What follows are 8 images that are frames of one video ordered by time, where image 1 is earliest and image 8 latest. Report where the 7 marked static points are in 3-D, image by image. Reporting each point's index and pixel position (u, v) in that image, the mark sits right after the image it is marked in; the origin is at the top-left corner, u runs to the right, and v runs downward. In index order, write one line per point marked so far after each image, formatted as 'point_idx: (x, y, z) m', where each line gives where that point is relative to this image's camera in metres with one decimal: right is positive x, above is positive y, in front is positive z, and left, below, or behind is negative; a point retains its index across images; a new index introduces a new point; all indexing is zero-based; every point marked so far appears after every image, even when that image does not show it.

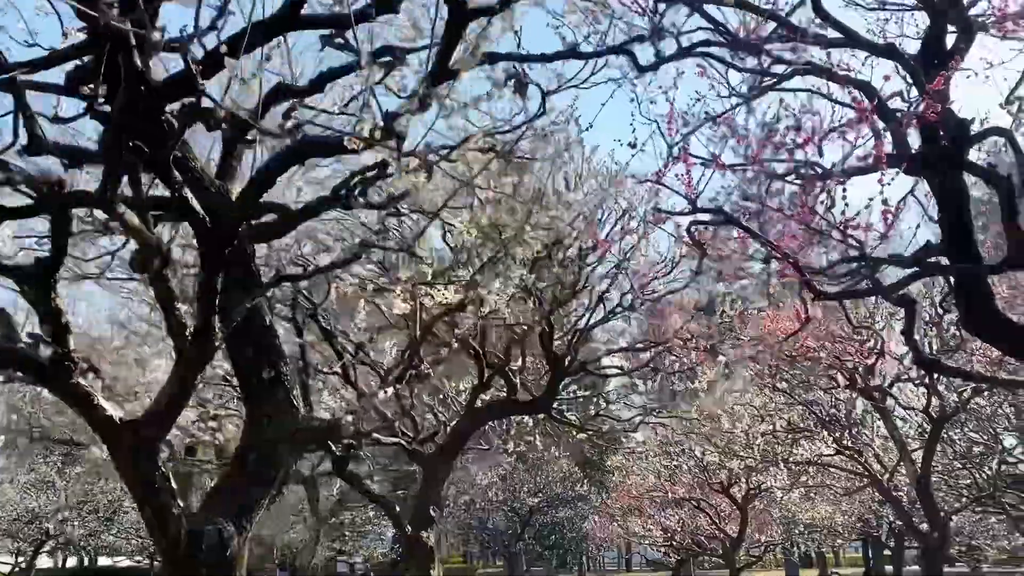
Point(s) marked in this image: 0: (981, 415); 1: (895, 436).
0: (+6.7, -1.8, +12.4) m
1: (+5.5, -2.1, +12.6) m
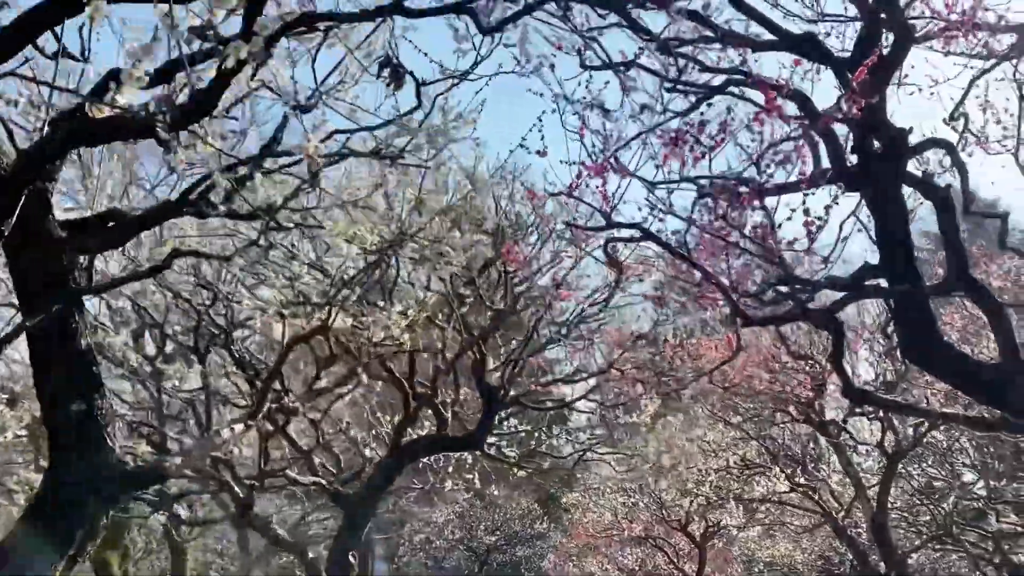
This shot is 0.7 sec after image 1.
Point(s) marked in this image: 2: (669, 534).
0: (+5.9, -2.2, +12.0) m
1: (+4.7, -2.6, +12.2) m
2: (+3.7, -5.7, +20.1) m
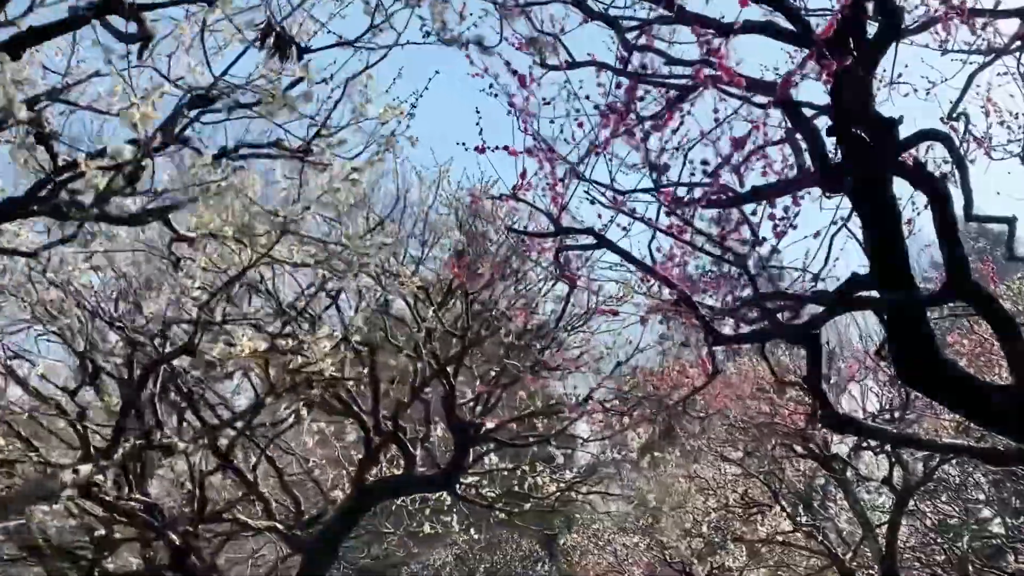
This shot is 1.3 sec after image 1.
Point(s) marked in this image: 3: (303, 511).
0: (+5.7, -2.5, +11.2) m
1: (+4.5, -2.9, +11.4) m
2: (+3.6, -6.3, +19.2) m
3: (-1.9, -2.1, +8.0) m
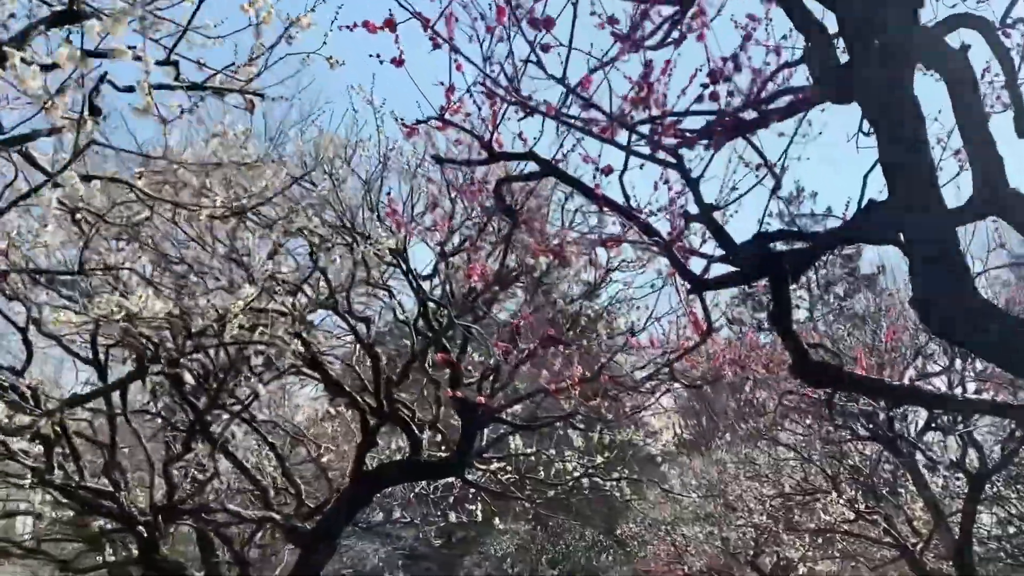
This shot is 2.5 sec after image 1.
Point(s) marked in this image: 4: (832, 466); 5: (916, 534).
0: (+6.0, -2.1, +10.1) m
1: (+4.9, -2.5, +10.4) m
2: (+4.7, -5.9, +18.2) m
3: (-1.8, -1.8, +7.5) m
4: (+4.2, -2.3, +11.4) m
5: (+5.3, -3.2, +11.4) m
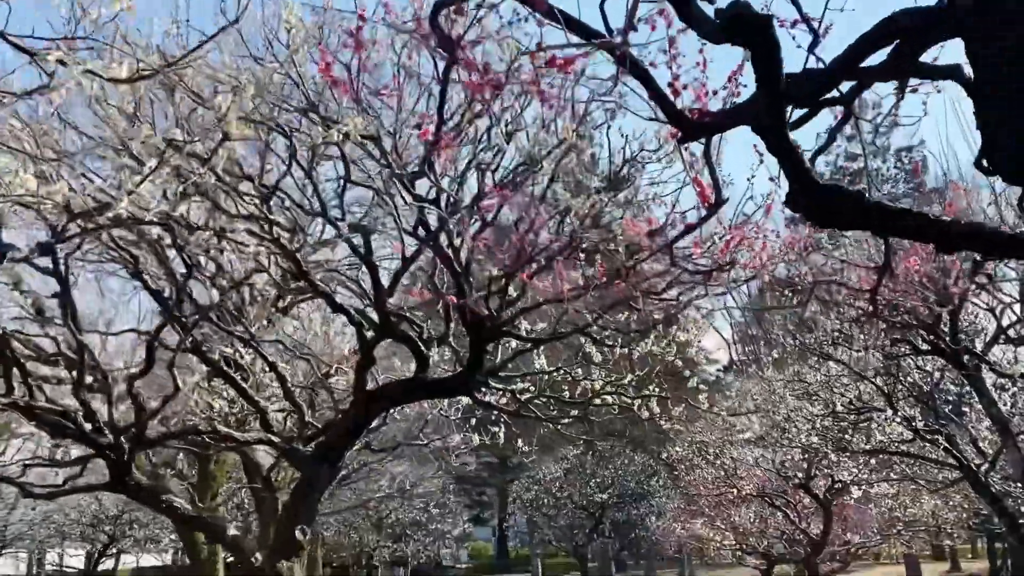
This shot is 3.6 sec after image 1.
0: (+6.3, -1.0, +9.1) m
1: (+5.2, -1.4, +9.5) m
2: (+5.6, -4.1, +17.6) m
3: (-1.7, -1.1, +7.0) m
4: (+4.6, -1.1, +10.6) m
5: (+5.7, -2.0, +10.5) m
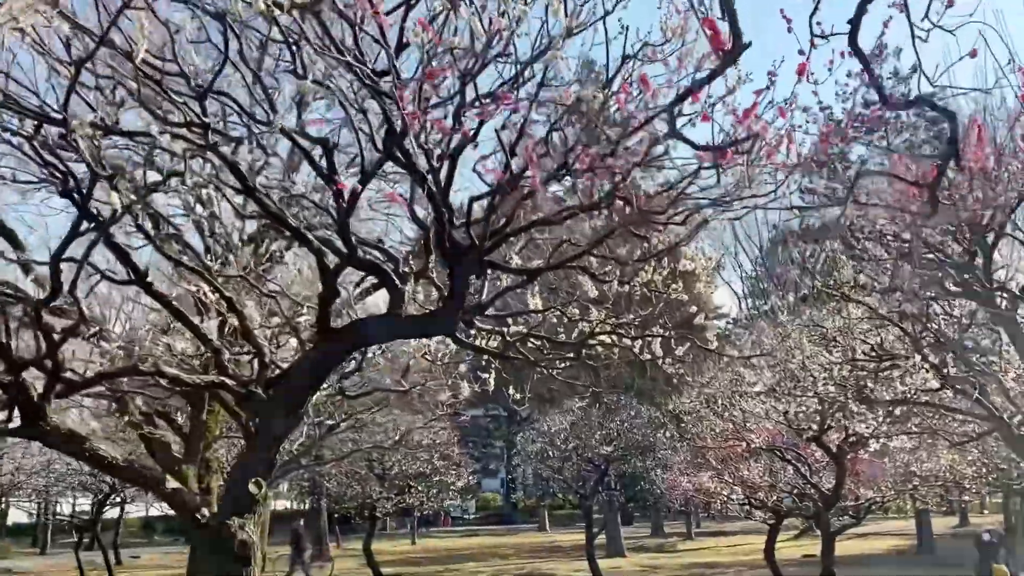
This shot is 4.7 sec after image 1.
0: (+6.2, -0.4, +8.3) m
1: (+5.2, -0.7, +8.7) m
2: (+5.6, -3.0, +16.9) m
3: (-1.8, -0.5, +6.3) m
4: (+4.5, -0.4, +9.8) m
5: (+5.6, -1.3, +9.7) m
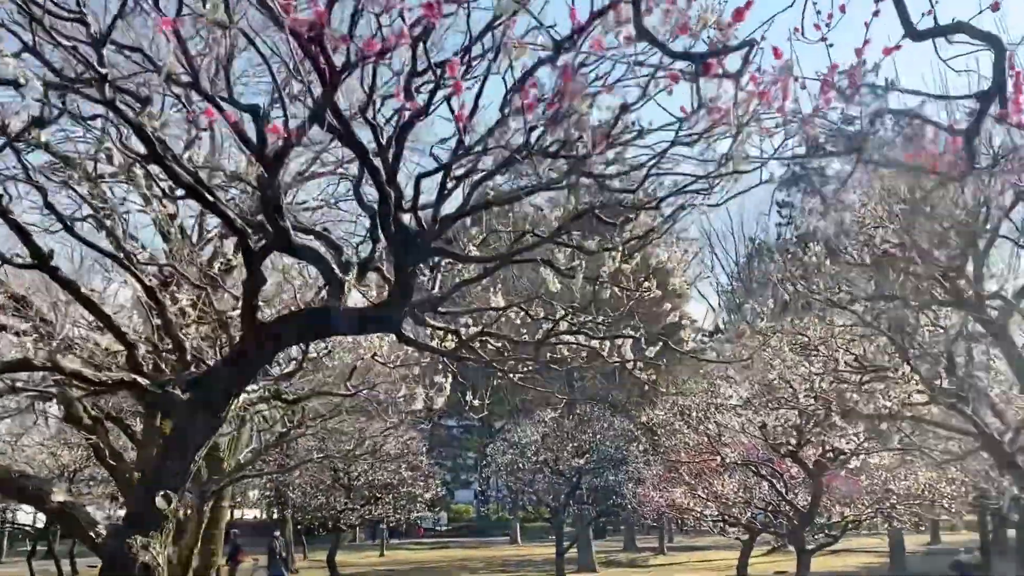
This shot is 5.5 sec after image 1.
0: (+5.9, -0.5, +7.8) m
1: (+4.8, -0.8, +8.2) m
2: (+5.0, -3.2, +16.4) m
3: (-2.1, -0.5, +5.6) m
4: (+4.1, -0.5, +9.2) m
5: (+5.2, -1.4, +9.2) m
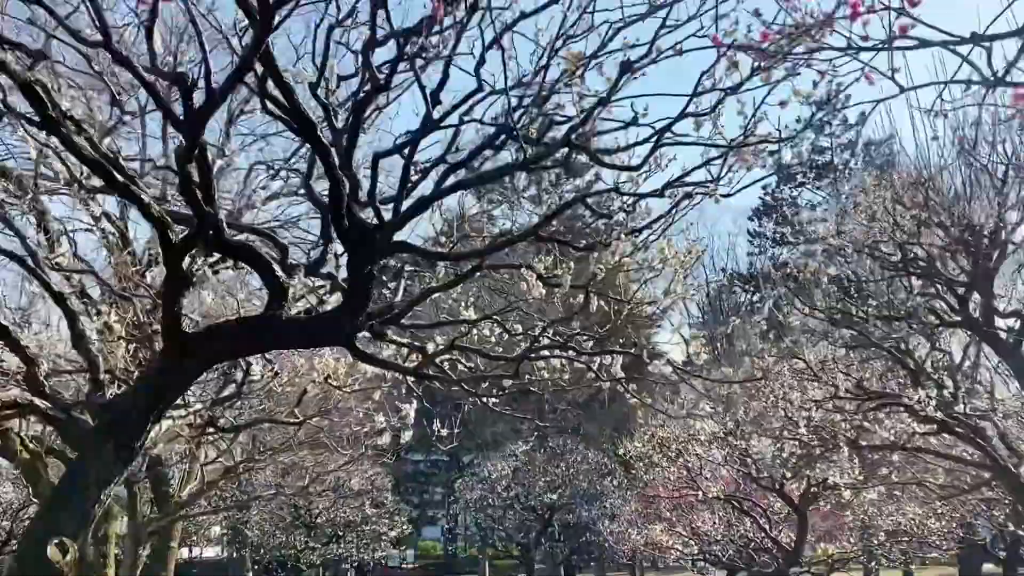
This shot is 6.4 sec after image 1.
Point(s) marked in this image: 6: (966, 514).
0: (+5.7, -0.6, +7.2) m
1: (+4.6, -1.0, +7.5) m
2: (+4.4, -3.7, +15.6) m
3: (-2.2, -0.5, +4.7) m
4: (+3.8, -0.7, +8.5) m
5: (+4.9, -1.6, +8.5) m
6: (+7.4, -3.7, +14.2) m
